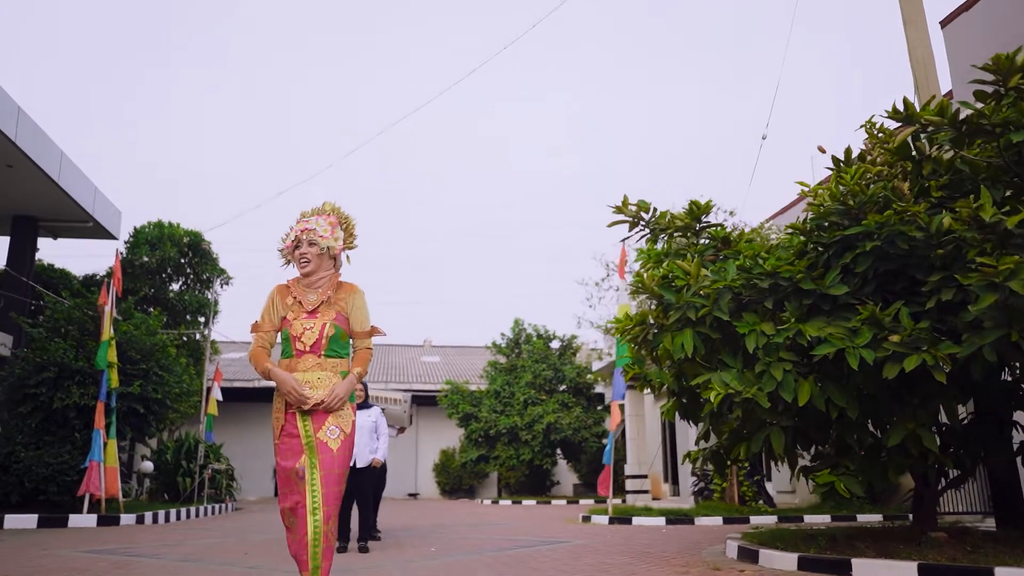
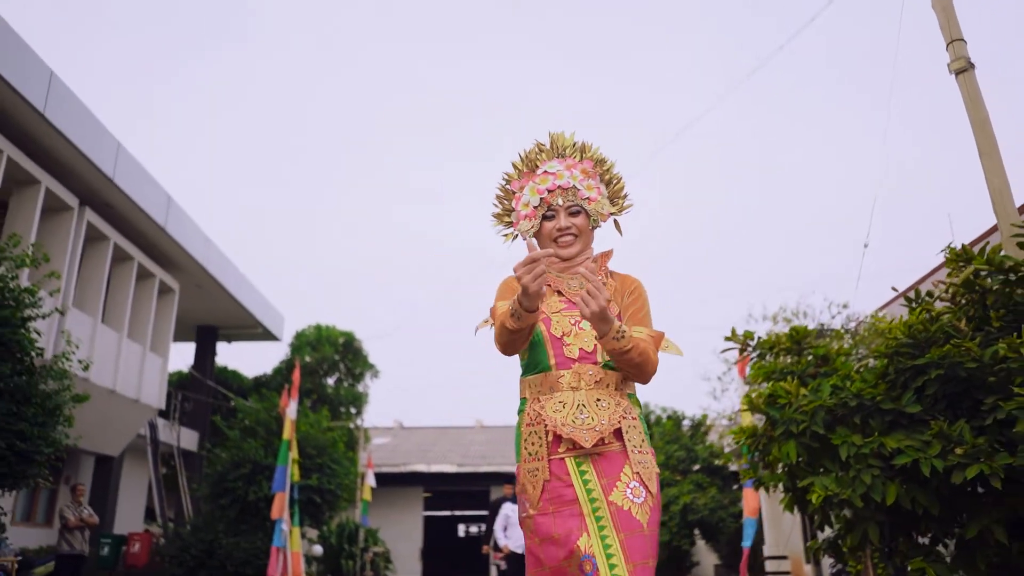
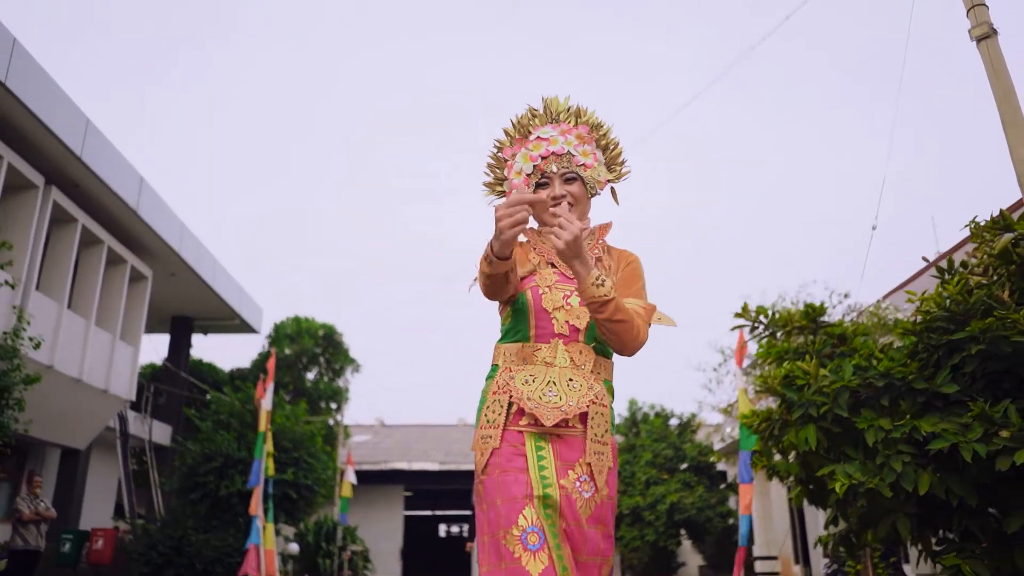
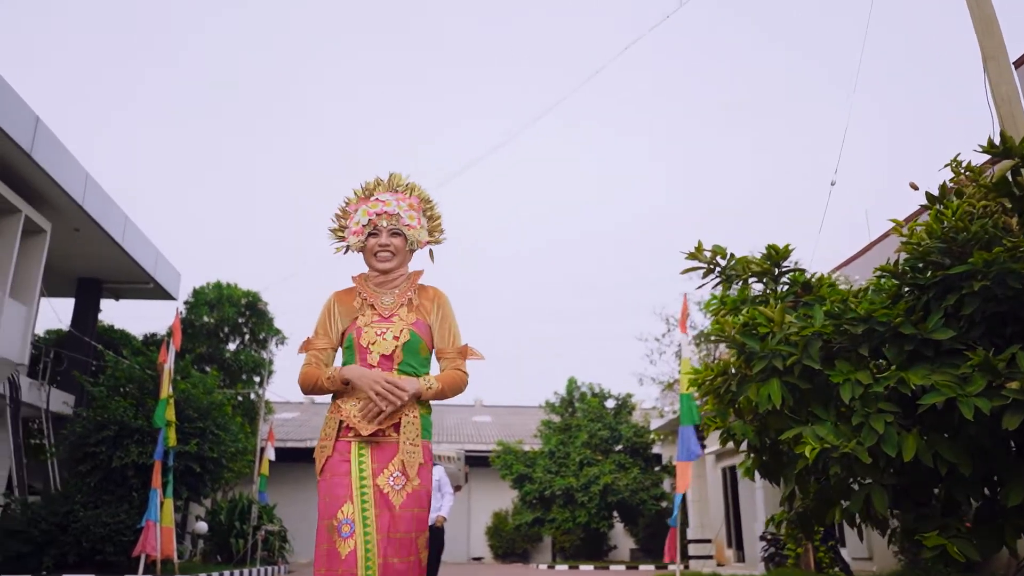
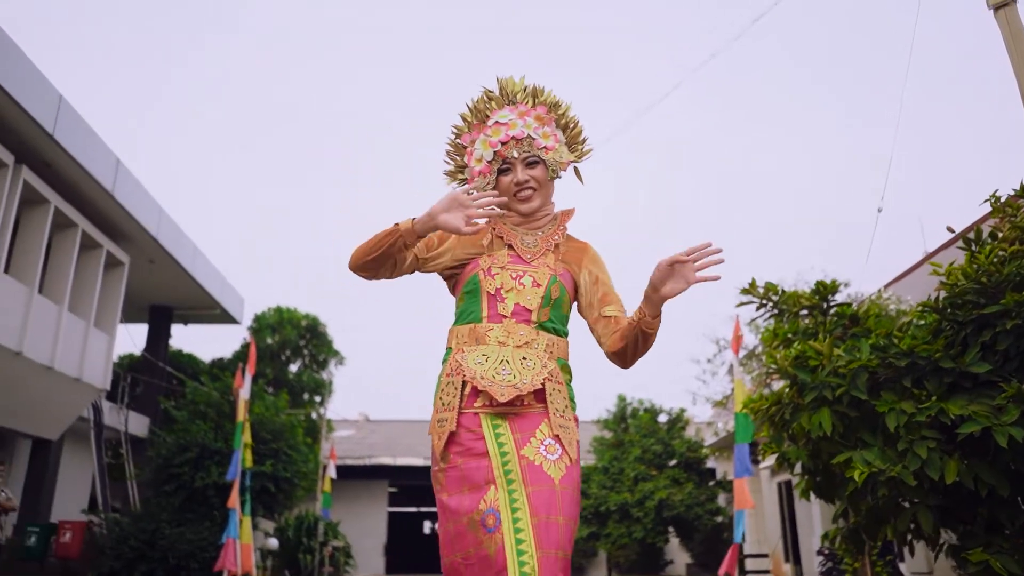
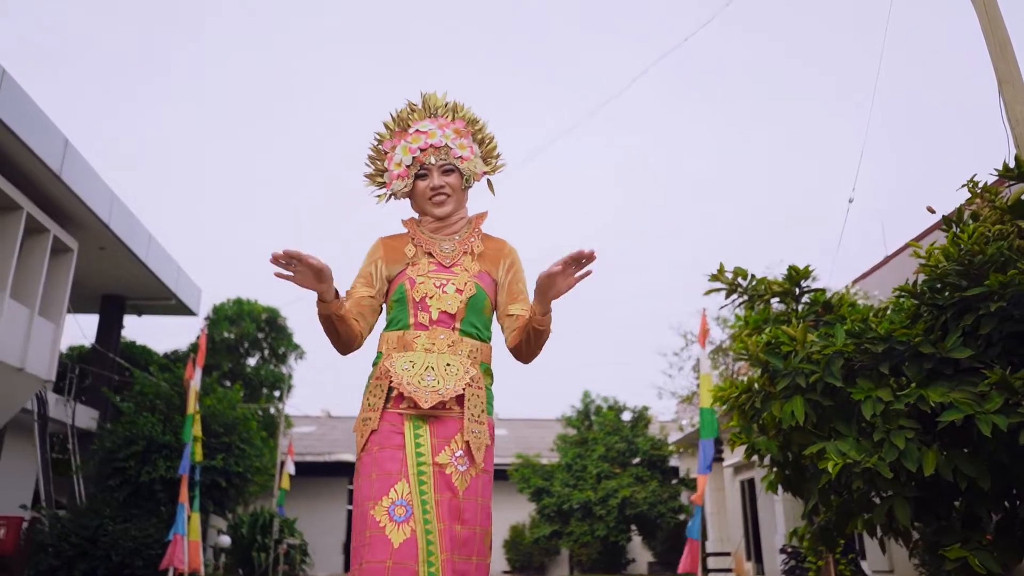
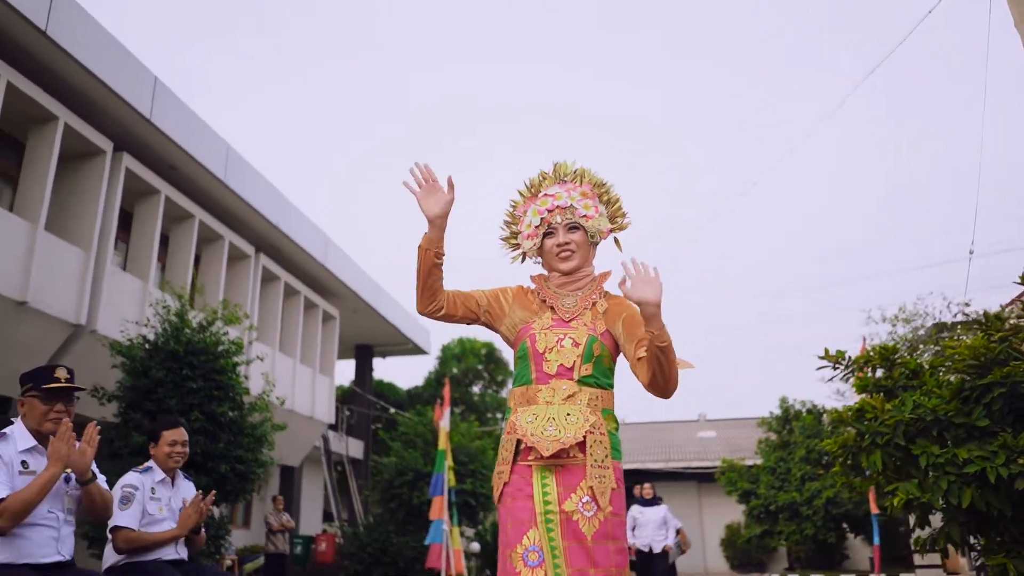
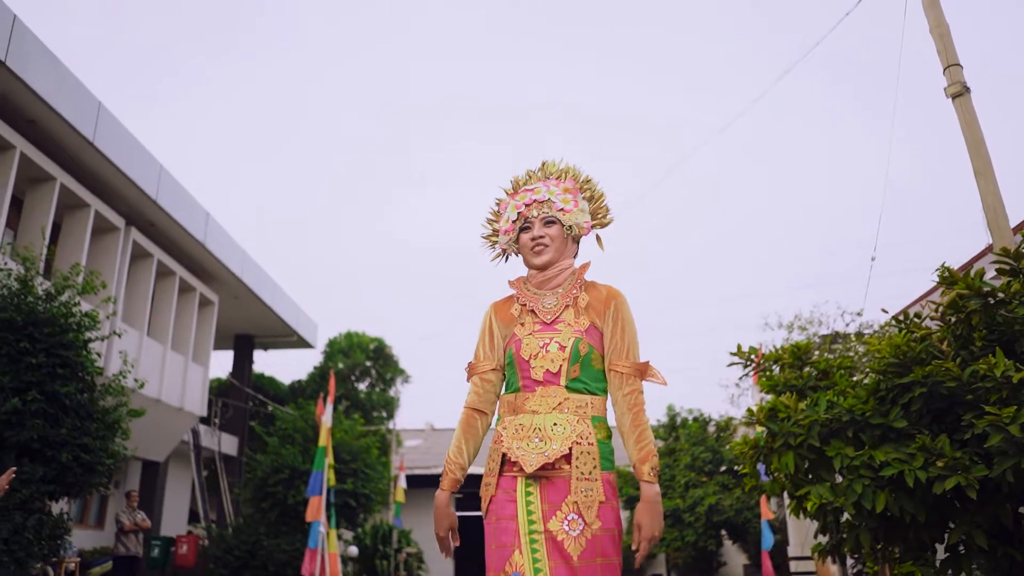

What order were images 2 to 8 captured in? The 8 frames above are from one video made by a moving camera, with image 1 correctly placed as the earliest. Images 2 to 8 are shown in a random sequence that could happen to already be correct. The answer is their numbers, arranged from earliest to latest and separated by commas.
4, 6, 5, 3, 2, 8, 7
